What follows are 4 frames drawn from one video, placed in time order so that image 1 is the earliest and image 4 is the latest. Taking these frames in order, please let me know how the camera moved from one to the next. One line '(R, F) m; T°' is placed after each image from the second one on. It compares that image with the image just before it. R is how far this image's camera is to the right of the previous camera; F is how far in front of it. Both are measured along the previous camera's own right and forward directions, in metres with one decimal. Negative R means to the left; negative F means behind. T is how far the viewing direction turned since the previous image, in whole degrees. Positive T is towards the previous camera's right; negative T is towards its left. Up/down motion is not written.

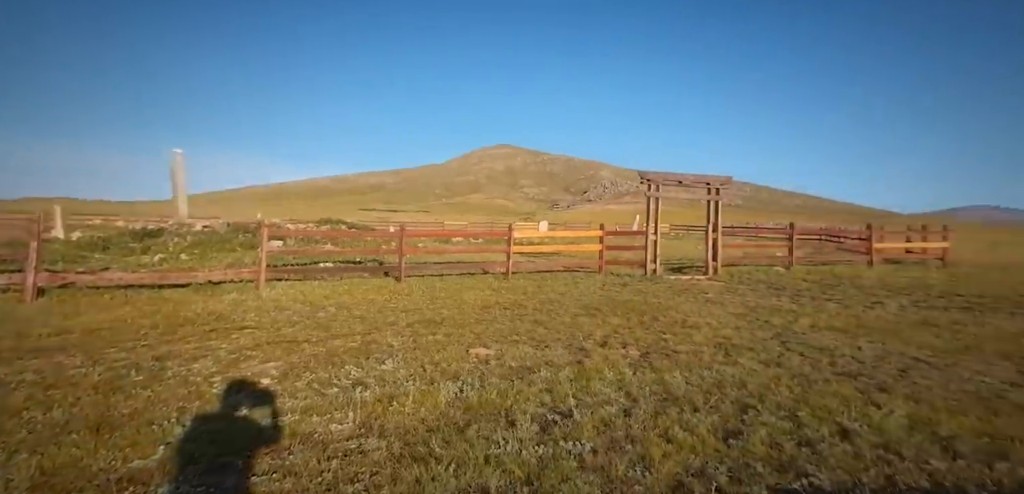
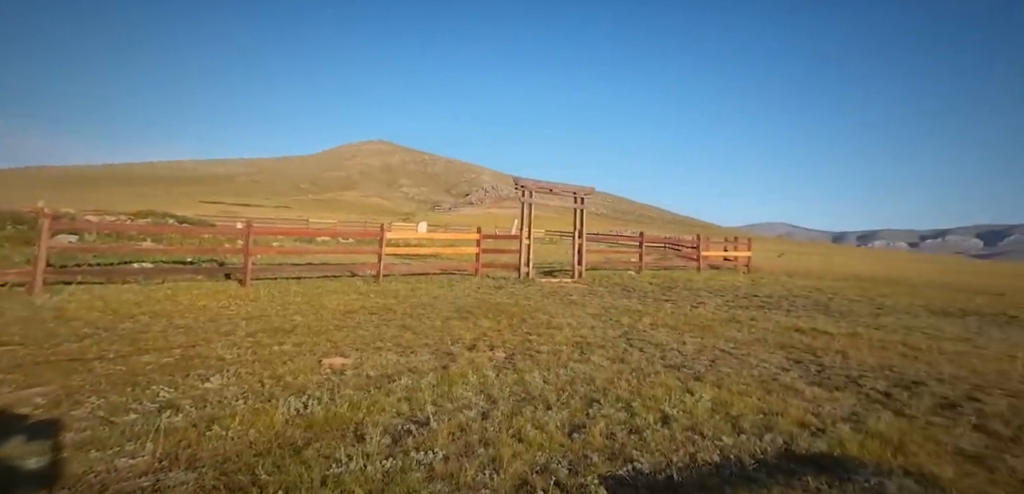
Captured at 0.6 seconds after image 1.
(+0.1, -0.4) m; +15°
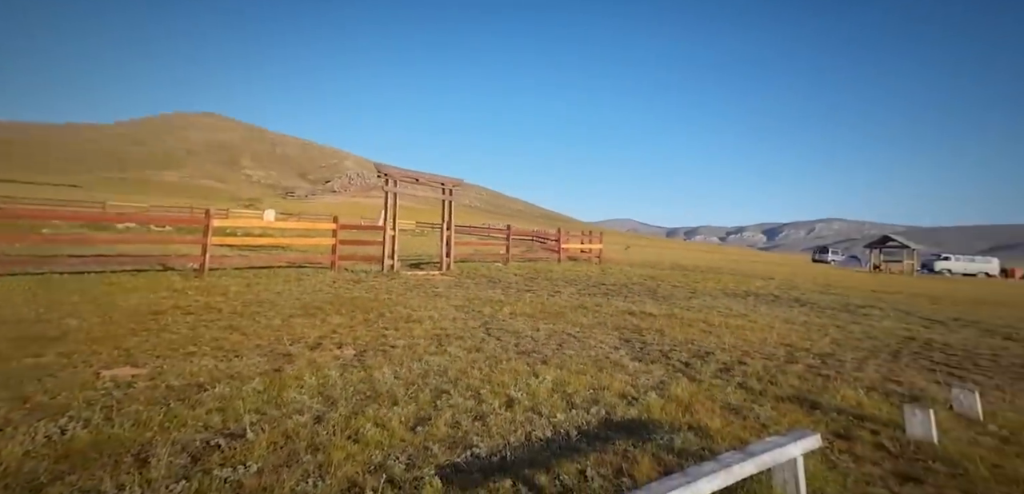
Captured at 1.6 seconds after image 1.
(+0.2, -0.1) m; +16°
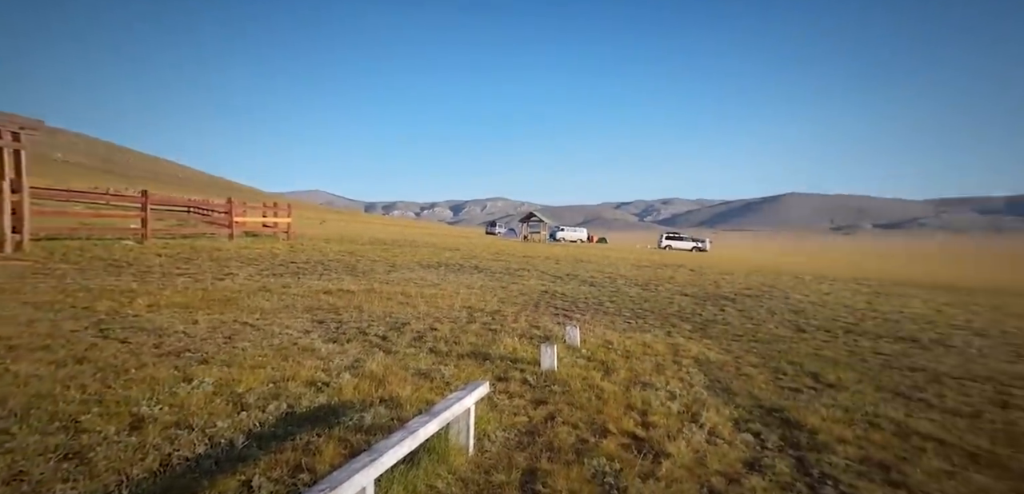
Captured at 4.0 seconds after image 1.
(+0.2, 0.0) m; +31°
